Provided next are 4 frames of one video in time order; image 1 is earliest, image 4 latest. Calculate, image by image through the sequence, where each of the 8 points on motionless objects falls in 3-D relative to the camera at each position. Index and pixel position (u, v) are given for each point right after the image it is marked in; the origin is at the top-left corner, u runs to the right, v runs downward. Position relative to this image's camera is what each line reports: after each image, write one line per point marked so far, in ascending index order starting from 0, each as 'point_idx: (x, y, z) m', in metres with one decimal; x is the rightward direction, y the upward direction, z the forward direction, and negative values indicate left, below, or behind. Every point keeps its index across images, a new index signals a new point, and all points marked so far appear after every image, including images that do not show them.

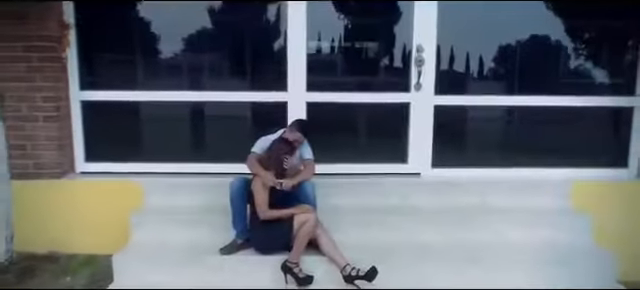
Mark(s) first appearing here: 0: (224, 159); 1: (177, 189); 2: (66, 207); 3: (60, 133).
0: (-0.7, -0.1, +4.7) m
1: (-1.0, -0.3, +4.3) m
2: (-1.7, -0.4, +4.4) m
3: (-1.8, +0.1, +4.5) m
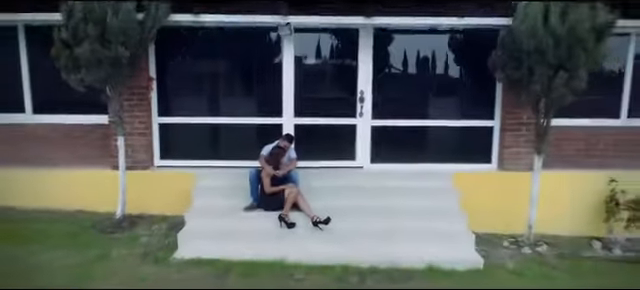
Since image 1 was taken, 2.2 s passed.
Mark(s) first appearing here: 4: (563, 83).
0: (-0.9, -0.1, +7.6) m
1: (-1.2, -0.4, +7.2) m
2: (-1.9, -0.5, +7.3) m
3: (-2.0, 0.0, +7.4) m
4: (+2.3, +0.6, +6.1) m
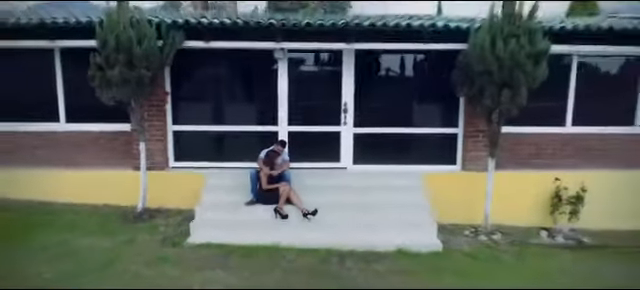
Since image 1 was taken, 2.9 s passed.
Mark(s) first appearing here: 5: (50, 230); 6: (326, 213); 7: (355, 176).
0: (-1.1, -0.2, +8.9) m
1: (-1.3, -0.4, +8.5) m
2: (-2.1, -0.5, +8.6) m
3: (-2.2, 0.0, +8.7) m
4: (+2.2, +0.5, +7.4) m
5: (-3.2, -1.0, +7.5) m
6: (+0.1, -0.8, +7.9) m
7: (+0.5, -0.4, +8.6) m
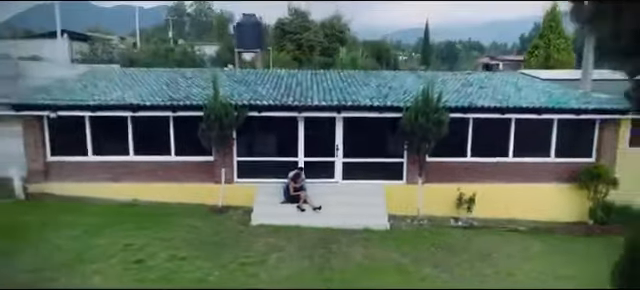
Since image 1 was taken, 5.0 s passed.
0: (-1.0, -0.8, +15.0) m
1: (-1.2, -1.0, +14.7) m
2: (-2.0, -1.1, +14.7) m
3: (-2.1, -0.6, +14.8) m
4: (+2.3, 0.0, +13.6) m
5: (-3.1, -1.5, +13.7) m
6: (+0.1, -1.4, +14.0) m
7: (+0.5, -1.0, +14.8) m
